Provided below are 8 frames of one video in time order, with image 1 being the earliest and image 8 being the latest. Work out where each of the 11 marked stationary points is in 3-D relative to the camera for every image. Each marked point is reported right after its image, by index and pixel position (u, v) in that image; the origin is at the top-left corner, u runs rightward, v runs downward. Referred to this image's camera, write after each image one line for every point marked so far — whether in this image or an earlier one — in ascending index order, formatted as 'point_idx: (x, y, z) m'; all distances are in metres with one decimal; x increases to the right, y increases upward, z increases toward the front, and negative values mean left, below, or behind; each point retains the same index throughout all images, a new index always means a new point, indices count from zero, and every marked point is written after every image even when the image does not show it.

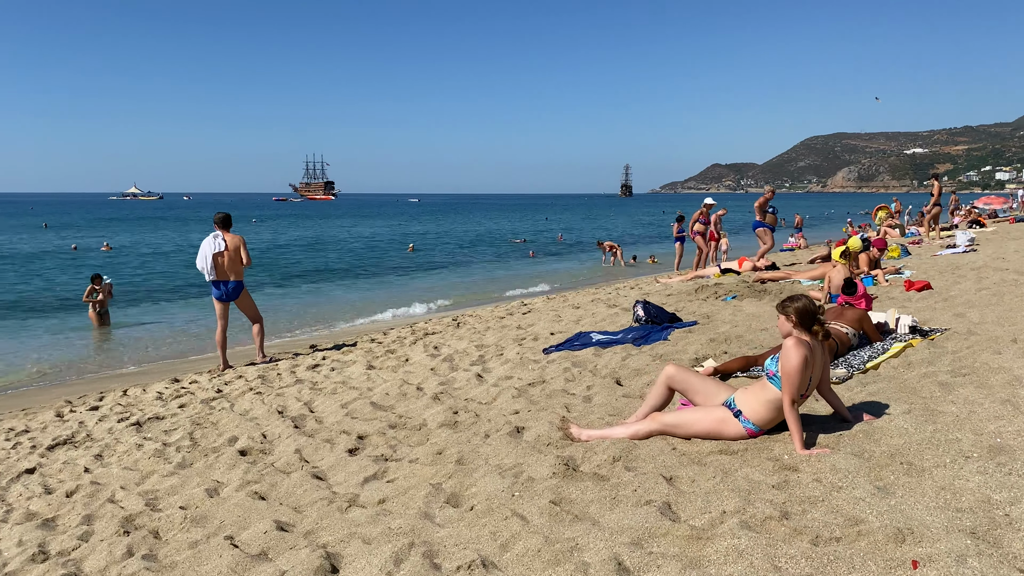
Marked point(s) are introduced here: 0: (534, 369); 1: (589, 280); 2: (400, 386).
0: (+0.2, -0.6, +6.6) m
1: (+1.7, +0.1, +18.8) m
2: (-0.9, -0.8, +6.7) m
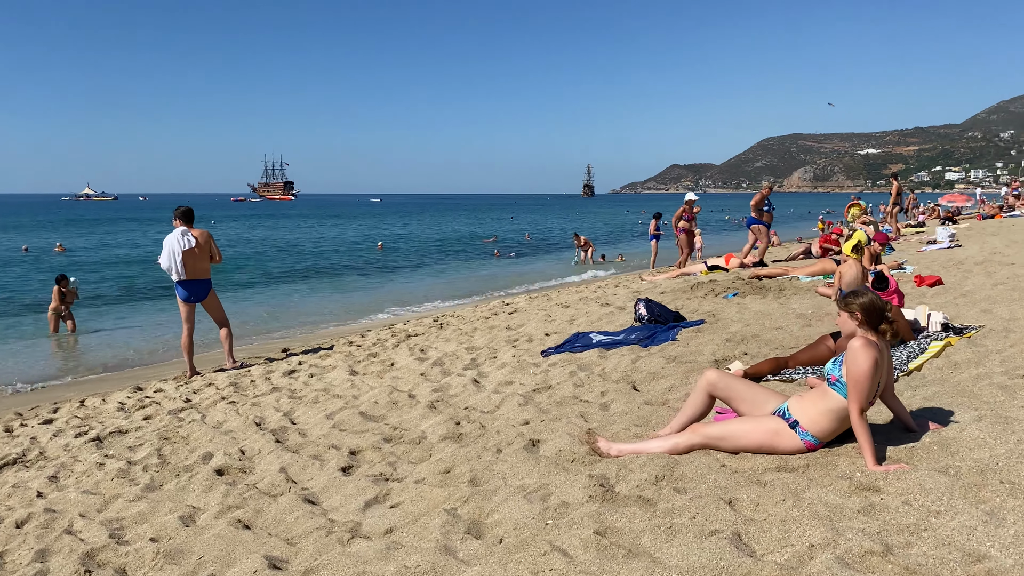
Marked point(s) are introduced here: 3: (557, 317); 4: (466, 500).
0: (+0.2, -0.6, +6.1) m
1: (+1.1, +0.1, +18.3) m
2: (-0.9, -0.8, +6.2) m
3: (+0.5, -0.3, +8.7) m
4: (-0.2, -0.9, +3.7) m
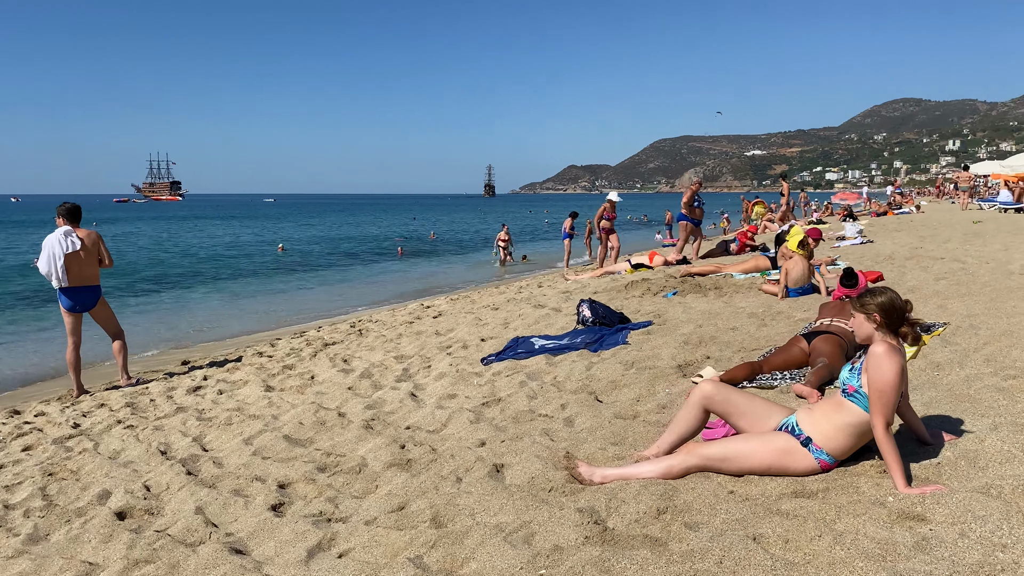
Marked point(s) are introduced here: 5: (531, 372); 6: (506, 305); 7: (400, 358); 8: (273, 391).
0: (-0.2, -0.6, +5.6) m
1: (-0.7, +0.1, +17.8) m
2: (-1.3, -0.8, +5.5) m
3: (-0.2, -0.3, +8.1) m
4: (-0.3, -0.9, +3.1) m
5: (+0.1, -0.6, +5.6) m
6: (-0.1, -0.2, +9.2) m
7: (-0.9, -0.6, +7.0) m
8: (-1.8, -0.8, +6.3) m
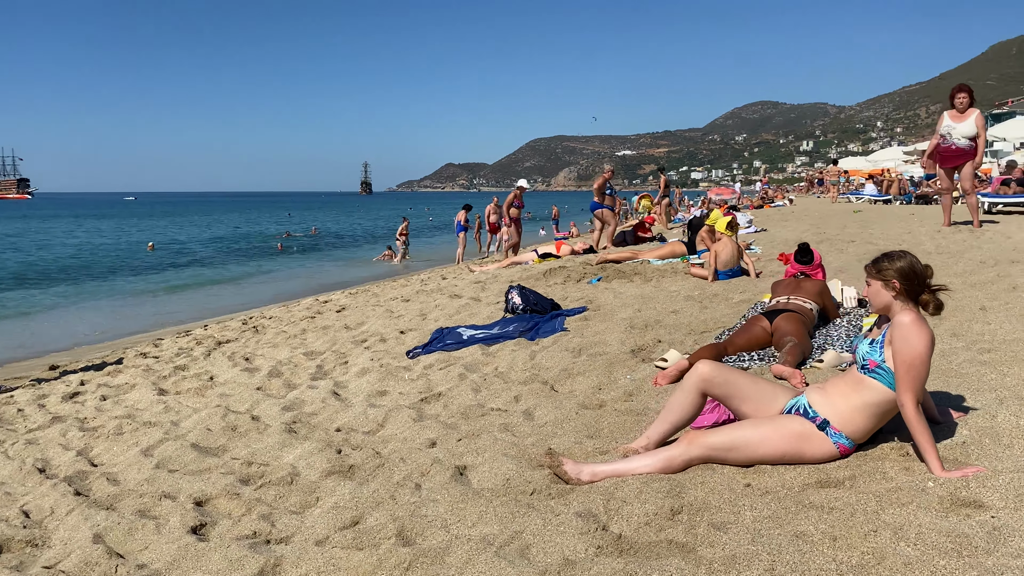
0: (-0.6, -0.5, +5.0) m
1: (-2.8, +0.2, +17.1) m
2: (-1.6, -0.7, +4.8) m
3: (-1.0, -0.2, +7.6) m
4: (-0.3, -0.8, +2.6) m
5: (-0.3, -0.5, +5.2) m
6: (-1.0, -0.1, +8.6) m
7: (-1.5, -0.5, +6.3) m
8: (-2.3, -0.7, +5.6) m
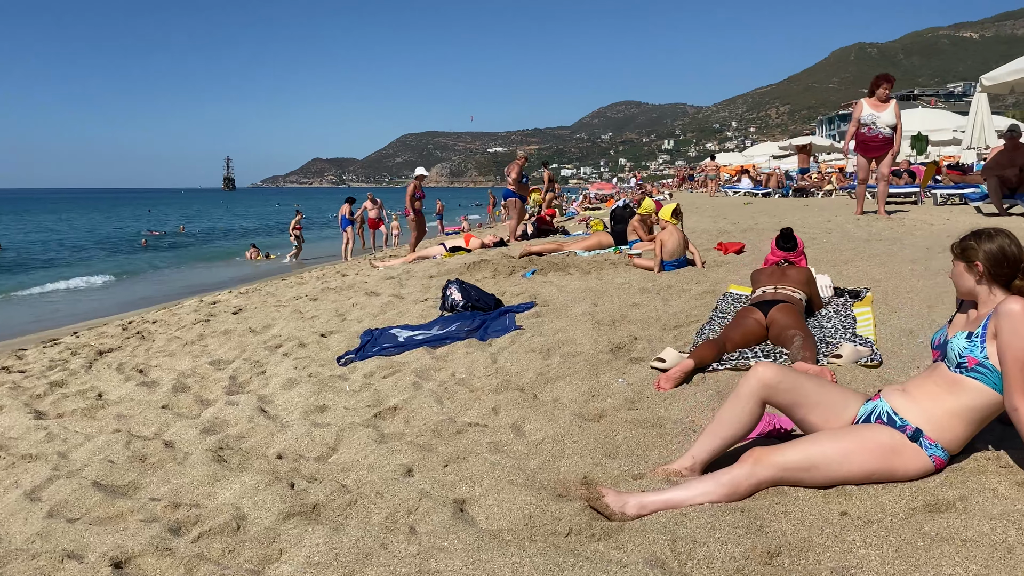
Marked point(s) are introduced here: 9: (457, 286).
0: (-0.8, -0.5, +4.3) m
1: (-4.8, +0.2, +15.9) m
2: (-1.8, -0.7, +4.0) m
3: (-1.6, -0.2, +6.8) m
4: (-0.2, -0.8, +1.9) m
5: (-0.5, -0.4, +4.5) m
6: (-1.7, -0.1, +7.8) m
7: (-1.9, -0.5, +5.5) m
8: (-2.5, -0.7, +4.6) m
9: (-0.4, 0.0, +5.8) m
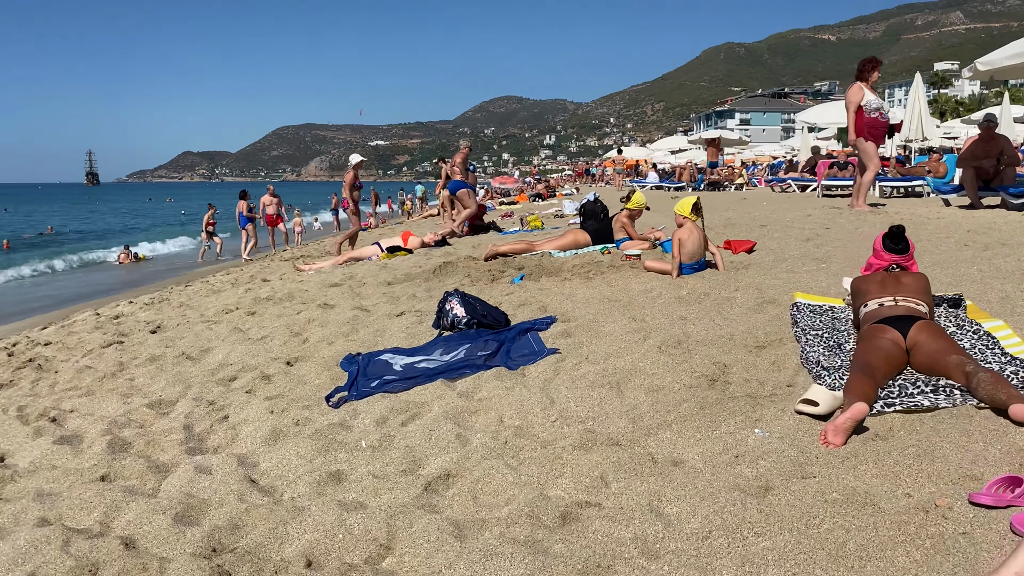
0: (-0.5, -0.6, +3.3) m
1: (-6.1, +0.1, +14.2) m
2: (-1.5, -0.8, +2.8) m
3: (-1.6, -0.3, +5.6) m
4: (+0.4, -0.9, +1.0) m
5: (-0.2, -0.5, +3.5) m
6: (-1.9, -0.2, +6.6) m
7: (-1.8, -0.6, +4.3) m
8: (-2.3, -0.8, +3.3) m
9: (-0.3, -0.1, +4.7) m
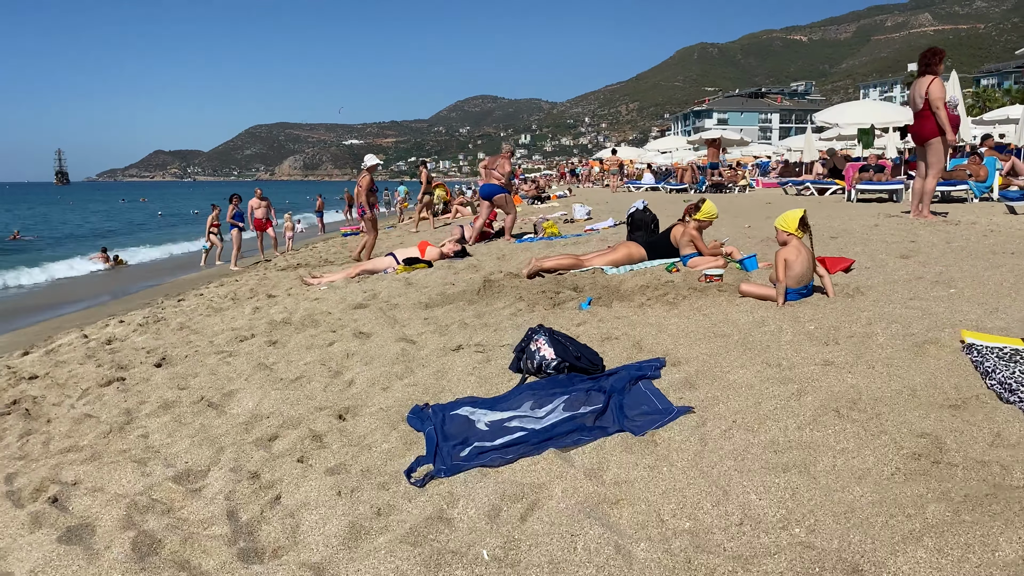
0: (0.0, -0.8, +2.4) m
1: (-5.9, -0.1, +13.2) m
2: (-0.9, -1.0, +1.9) m
3: (-1.2, -0.5, +4.7) m
4: (+1.0, -1.1, +0.2) m
5: (+0.2, -0.7, +2.7) m
6: (-1.5, -0.4, +5.7) m
7: (-1.3, -0.8, +3.4) m
8: (-1.8, -1.0, +2.5) m
9: (+0.1, -0.2, +3.9) m
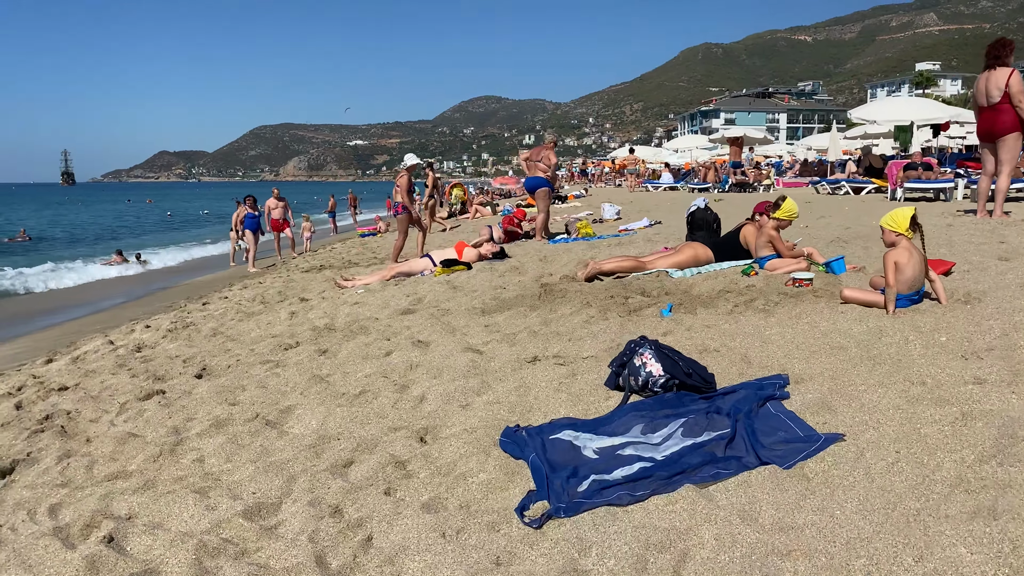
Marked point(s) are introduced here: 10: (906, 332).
0: (+0.4, -0.8, +2.0) m
1: (-5.4, -0.1, +12.8) m
2: (-0.5, -1.0, +1.5) m
3: (-0.7, -0.5, +4.3) m
4: (+1.4, -1.1, -0.2) m
5: (+0.7, -0.7, +2.2) m
6: (-1.1, -0.4, +5.3) m
7: (-0.9, -0.8, +3.0) m
8: (-1.4, -1.0, +2.0) m
9: (+0.6, -0.3, +3.5) m
10: (+1.8, -0.2, +3.9) m
